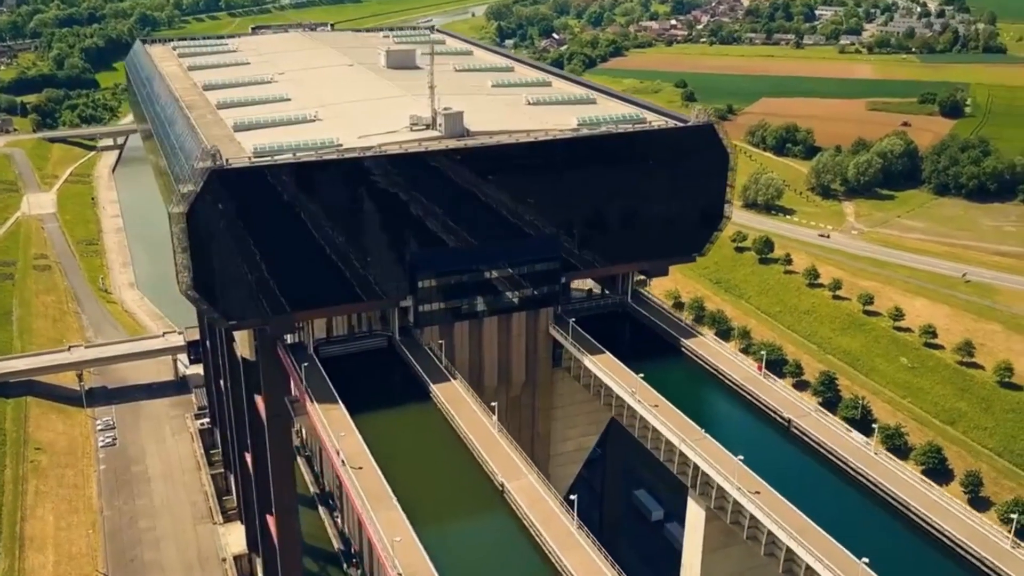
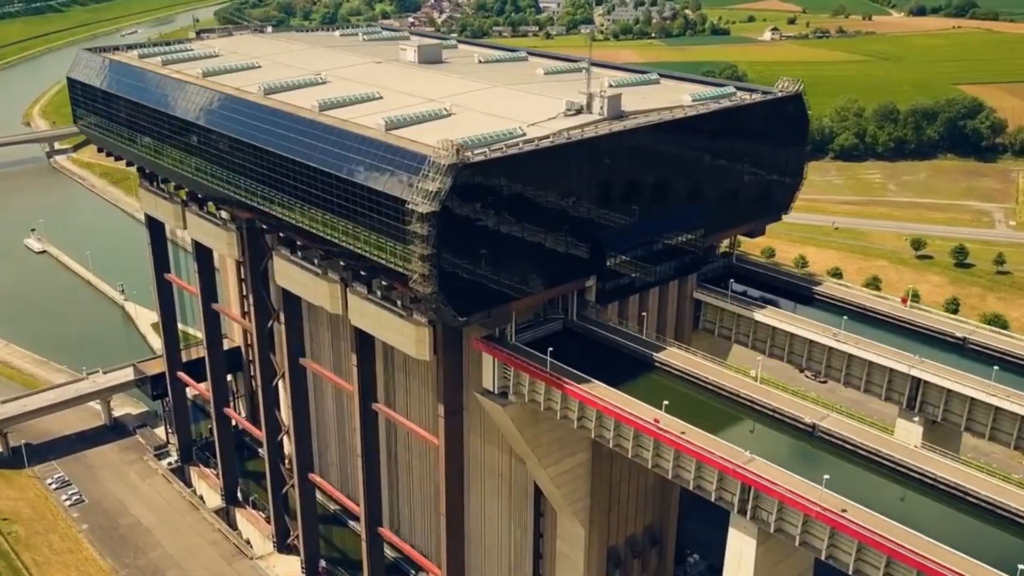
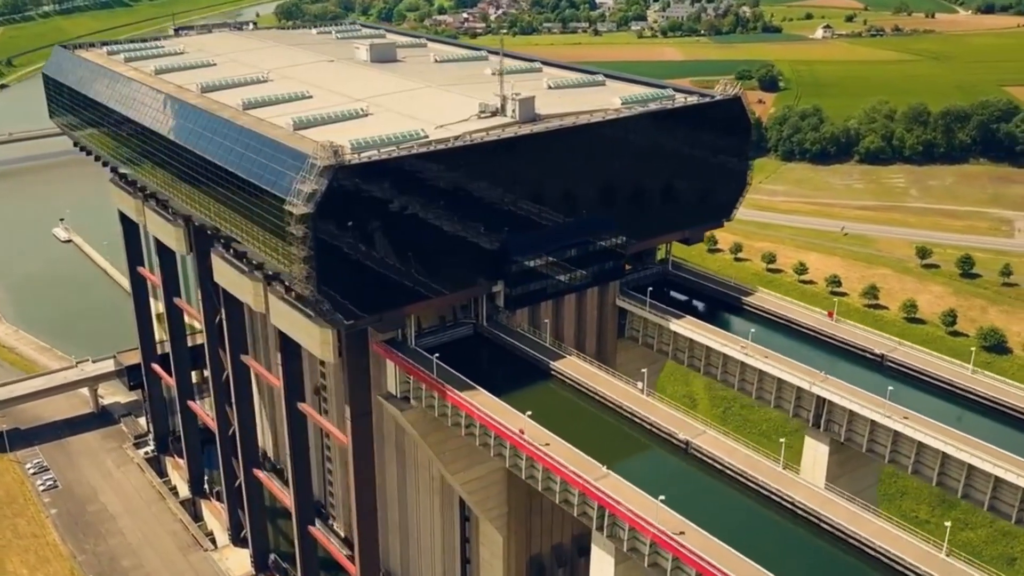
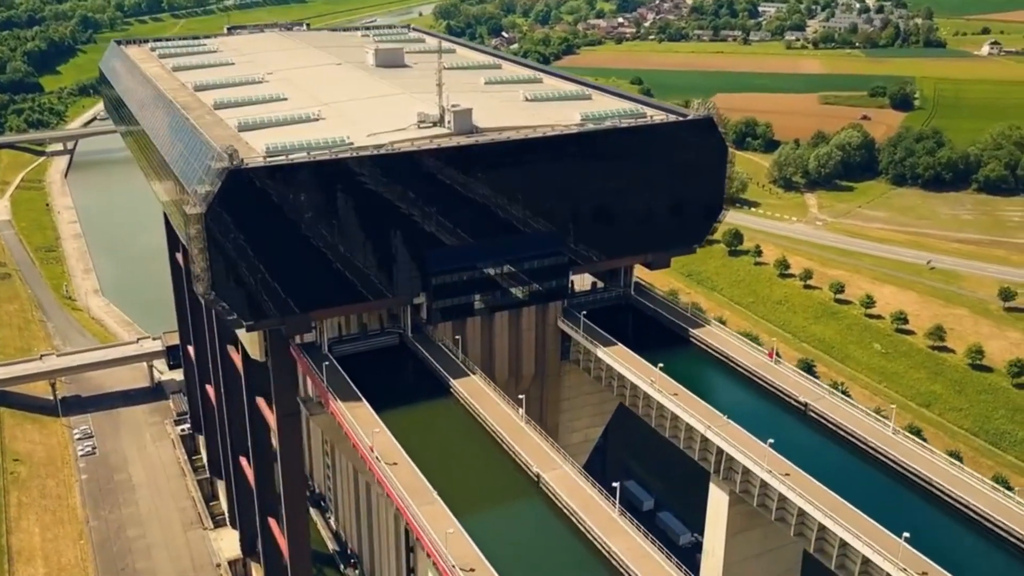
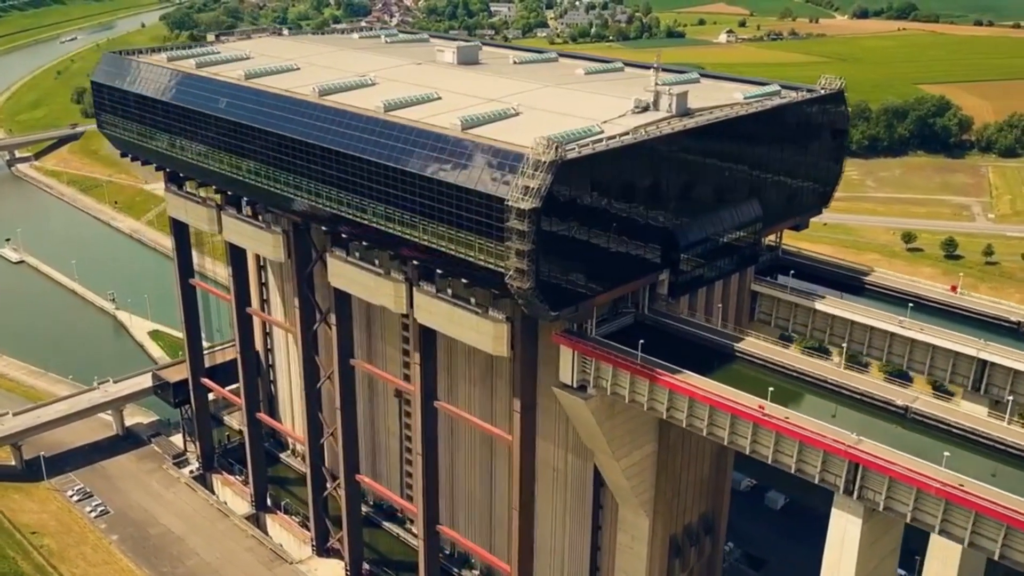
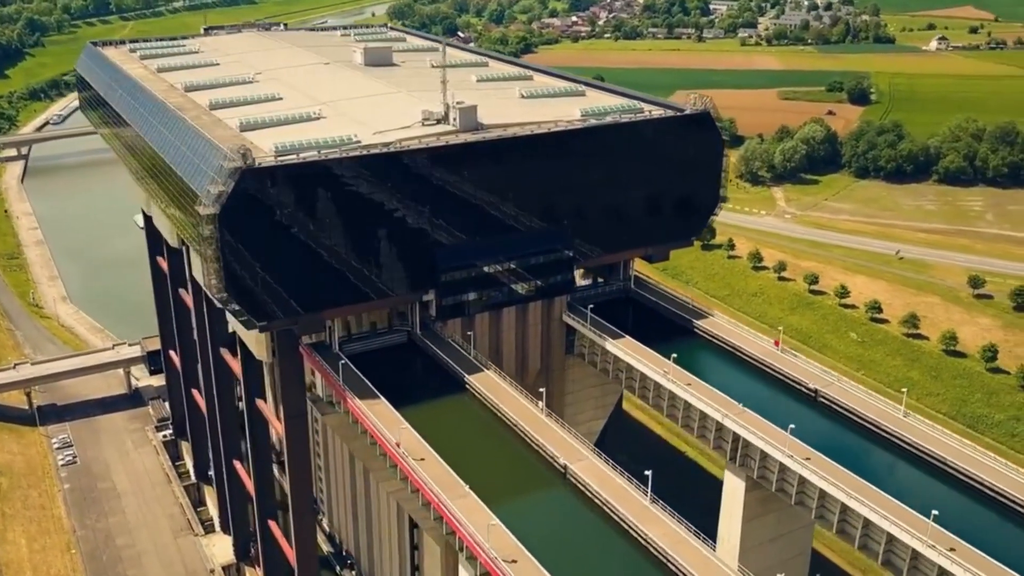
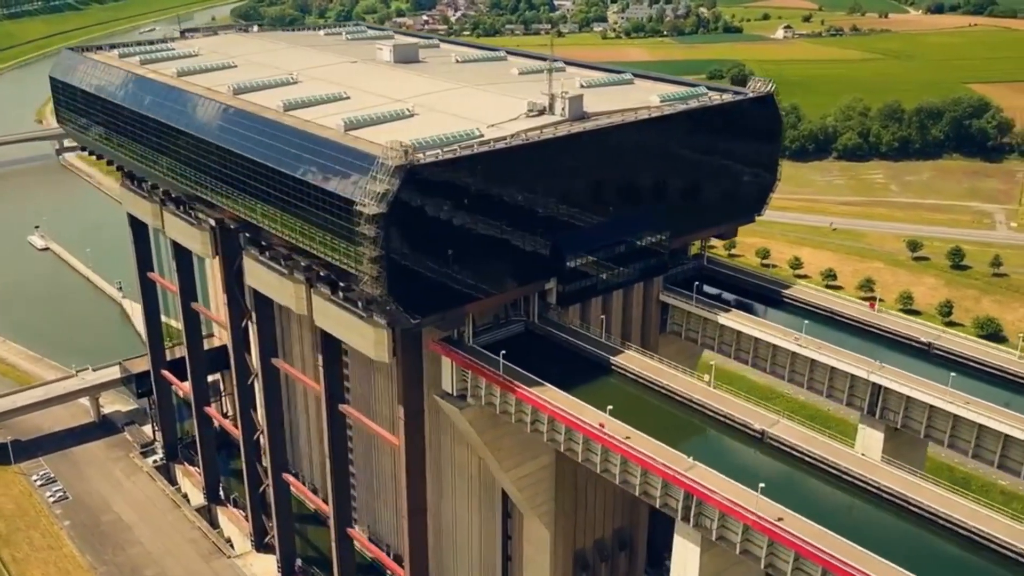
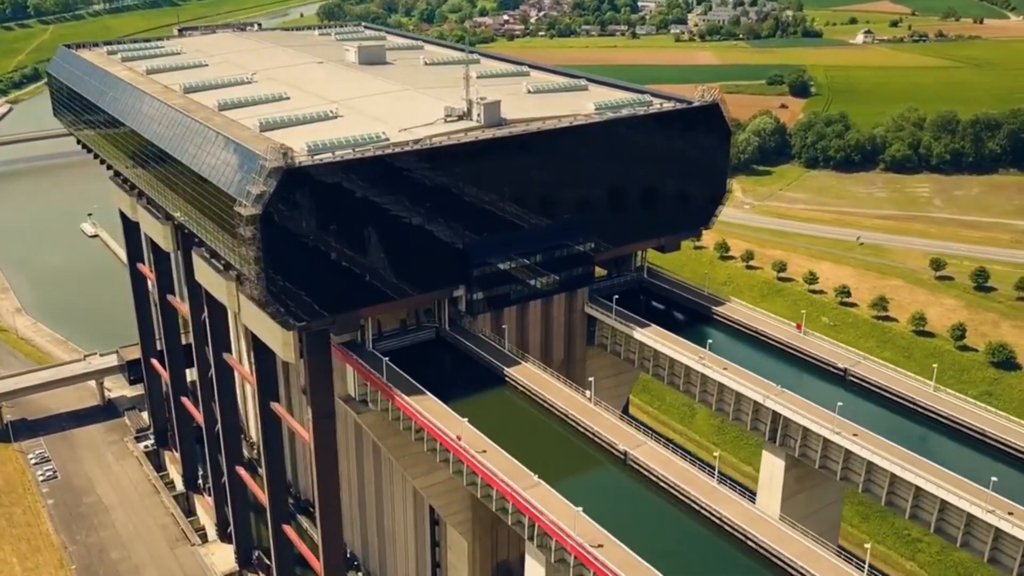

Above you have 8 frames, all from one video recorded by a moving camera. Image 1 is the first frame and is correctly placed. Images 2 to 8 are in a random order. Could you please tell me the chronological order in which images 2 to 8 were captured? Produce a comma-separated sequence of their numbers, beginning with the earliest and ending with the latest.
4, 6, 8, 3, 7, 2, 5
